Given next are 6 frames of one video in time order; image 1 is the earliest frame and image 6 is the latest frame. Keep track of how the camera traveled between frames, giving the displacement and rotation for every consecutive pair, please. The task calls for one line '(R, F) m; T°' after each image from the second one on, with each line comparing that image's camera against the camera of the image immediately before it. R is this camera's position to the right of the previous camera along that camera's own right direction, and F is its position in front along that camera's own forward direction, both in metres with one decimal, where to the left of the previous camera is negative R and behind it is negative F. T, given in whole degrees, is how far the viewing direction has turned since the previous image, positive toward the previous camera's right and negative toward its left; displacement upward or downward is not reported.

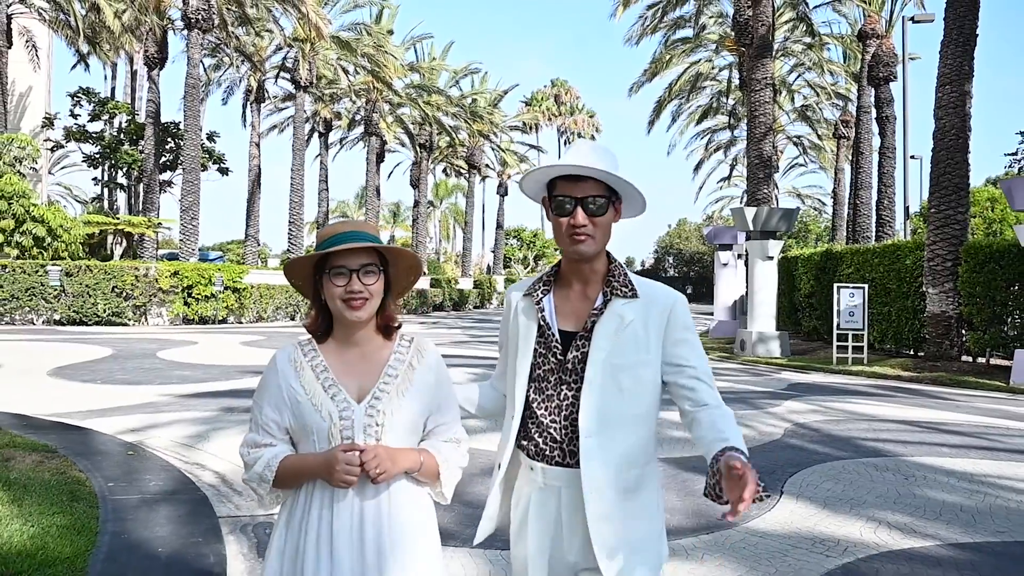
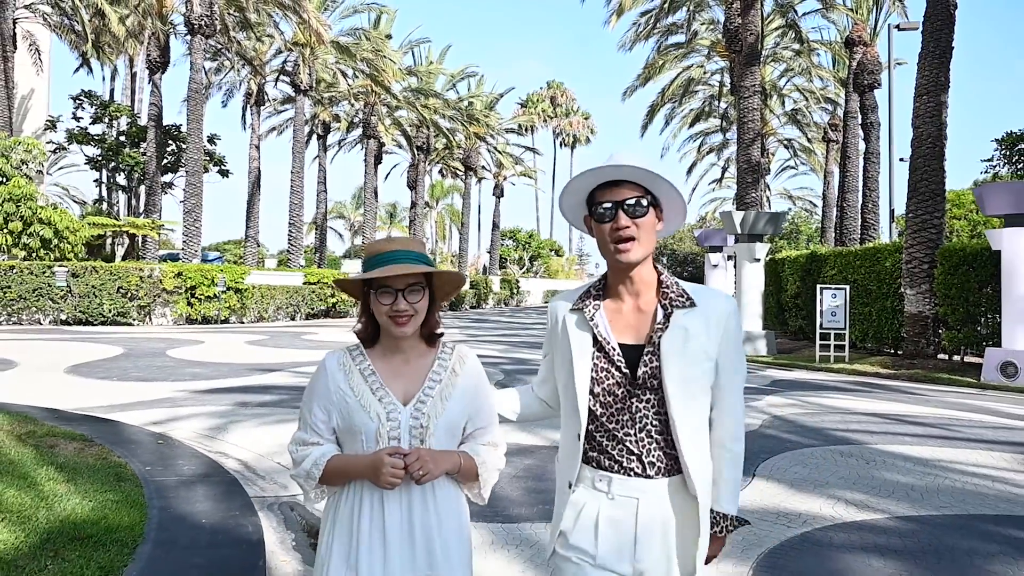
(0.0, -0.7) m; 0°
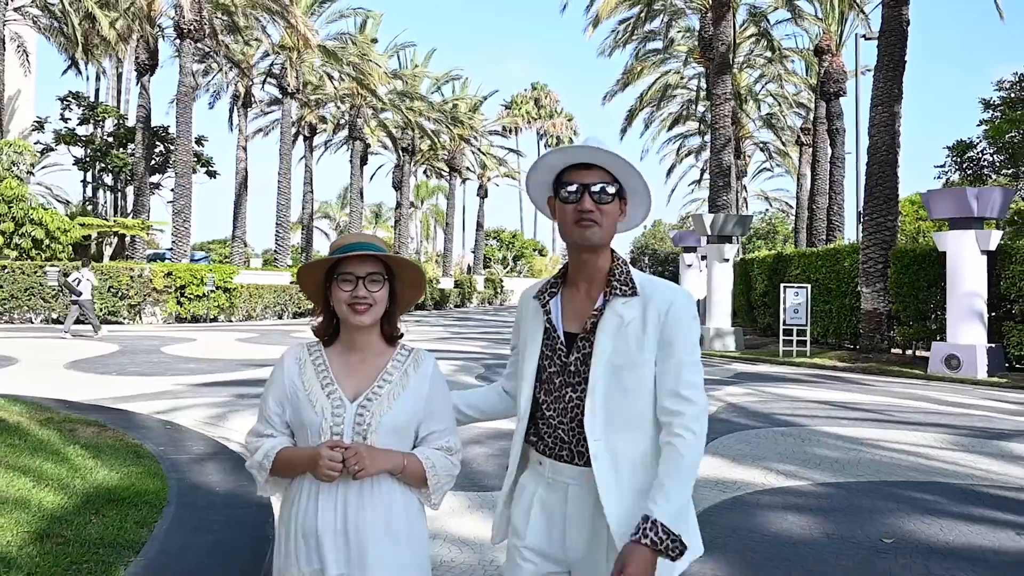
(+0.1, -0.8) m; +1°
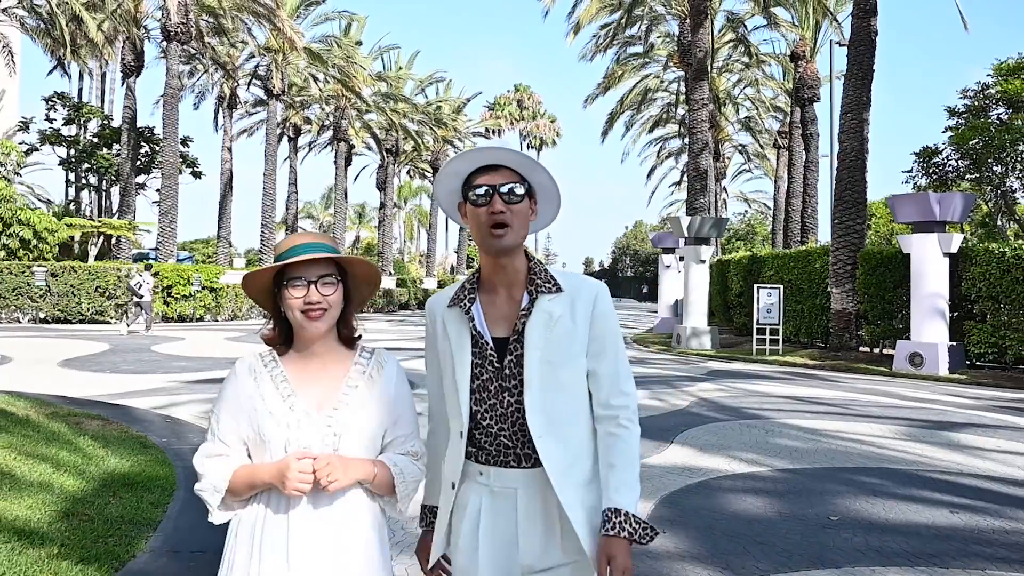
(0.0, -0.5) m; +1°
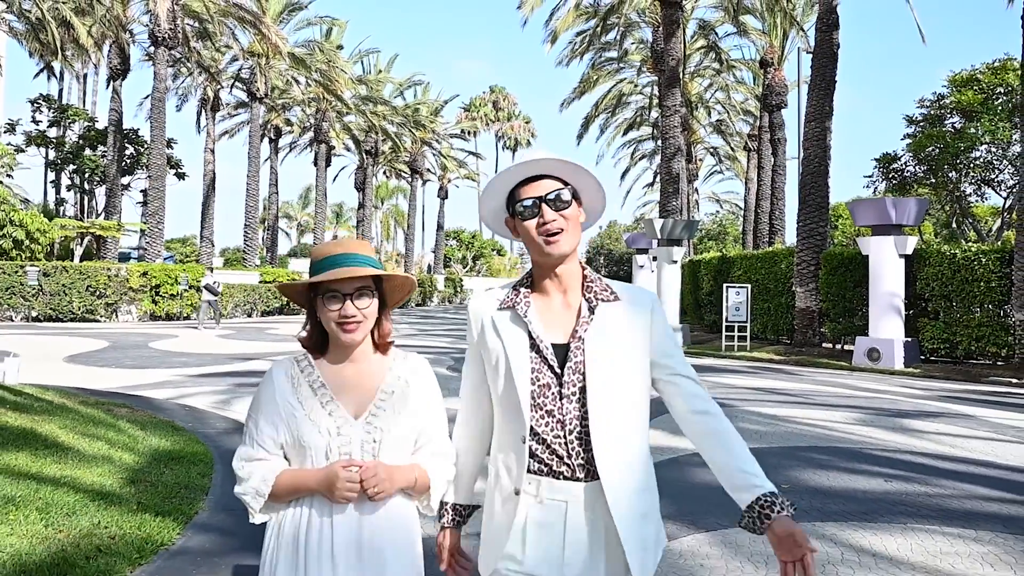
(-0.2, -0.9) m; +2°
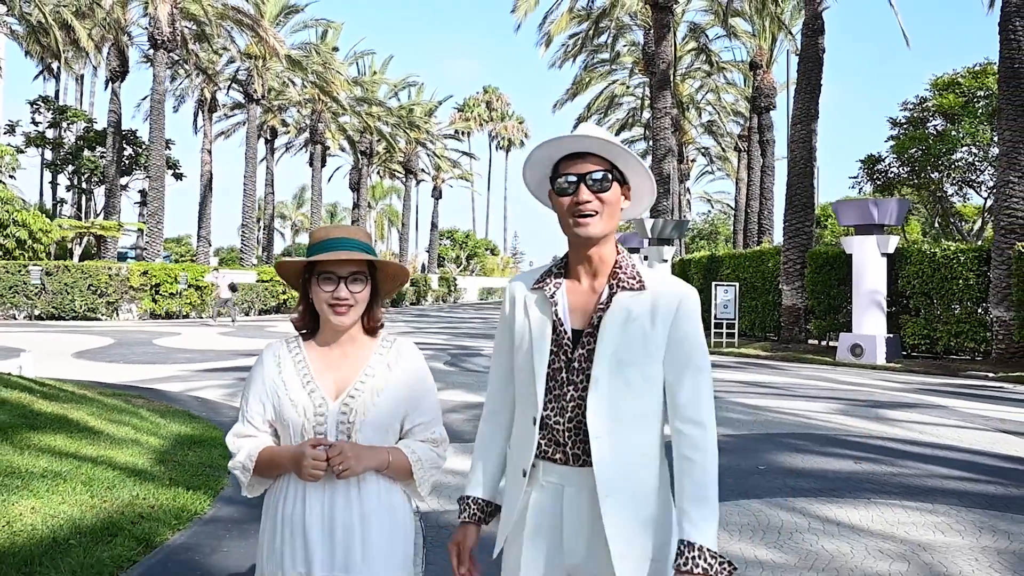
(0.0, -0.5) m; 0°
